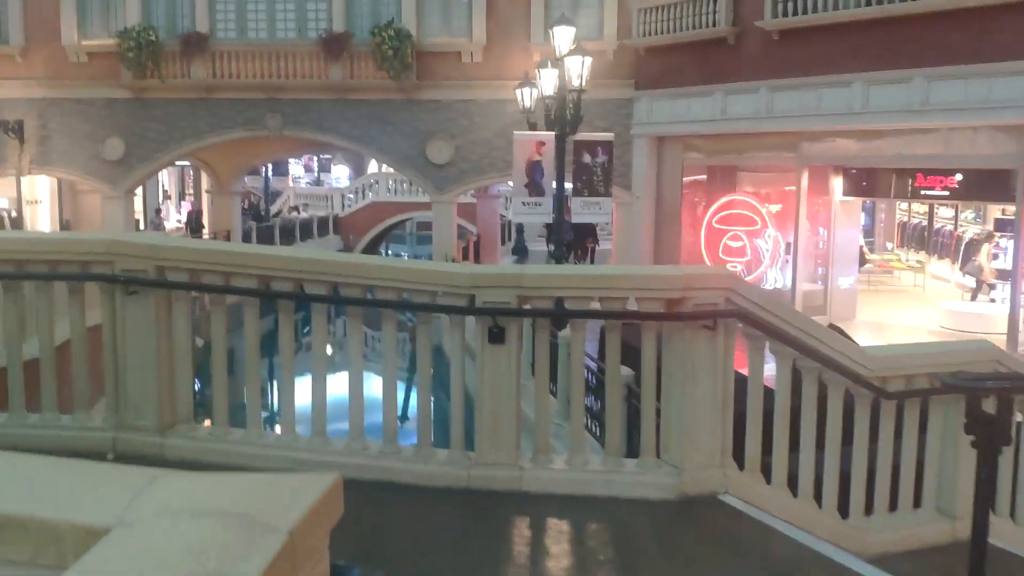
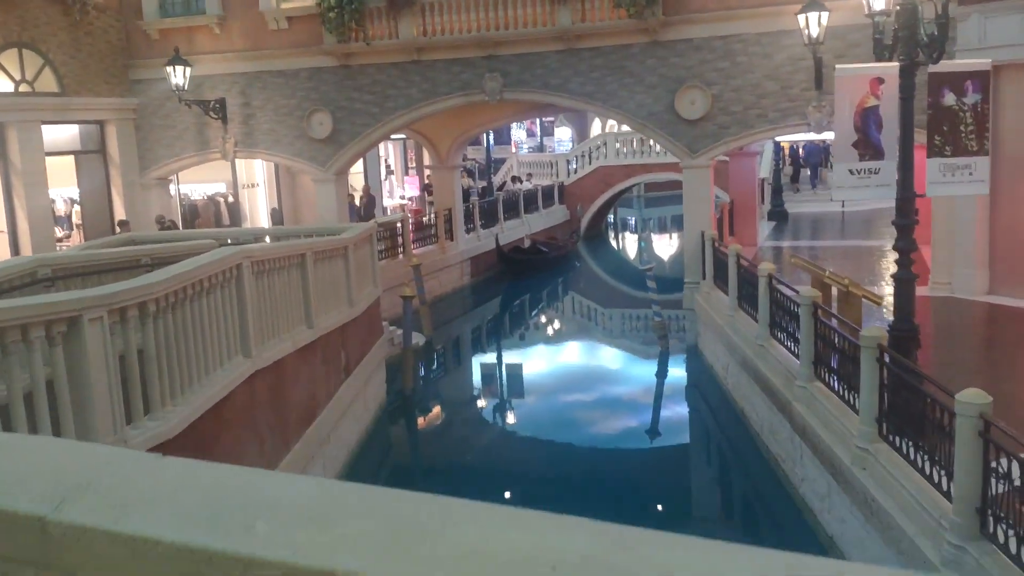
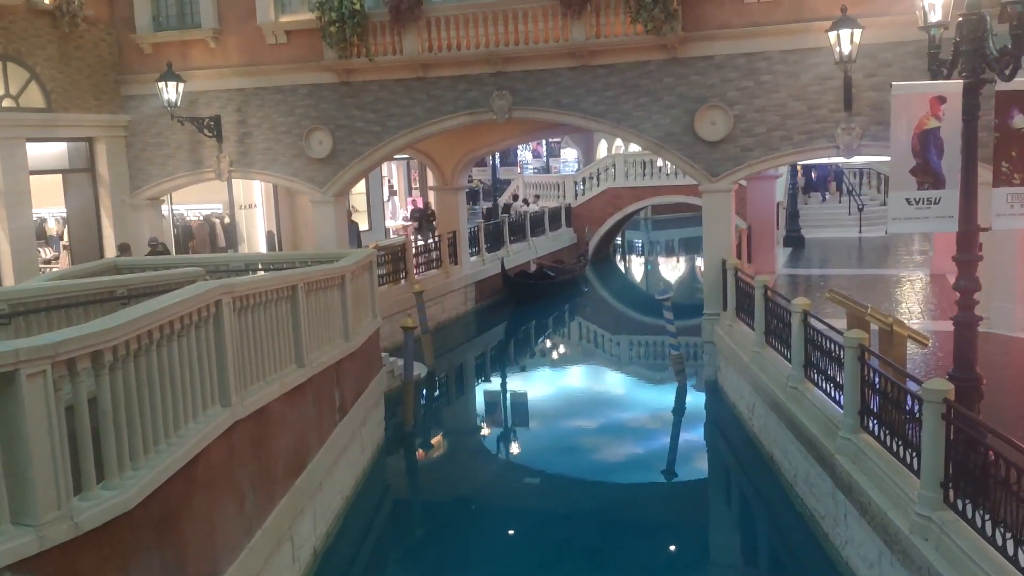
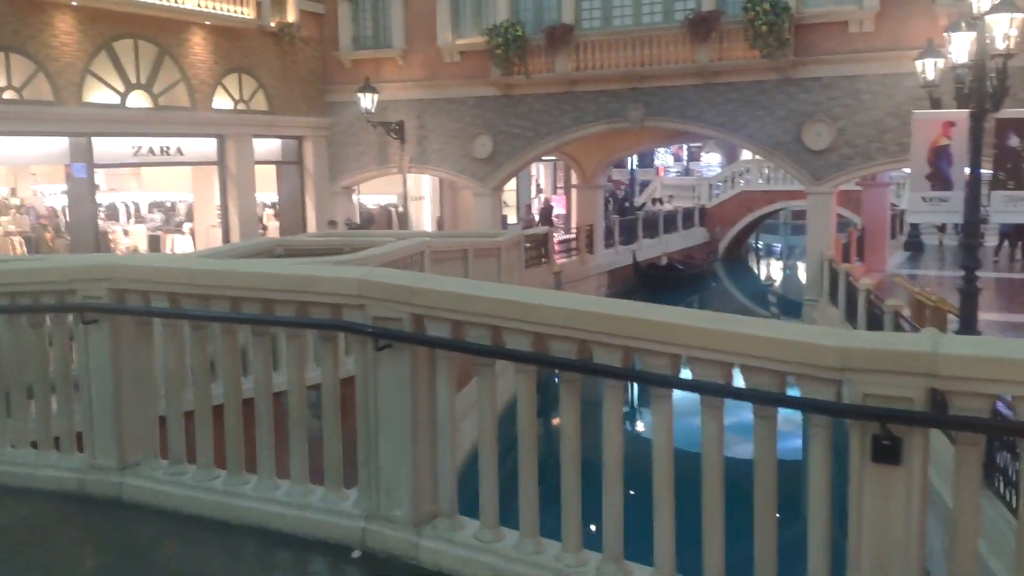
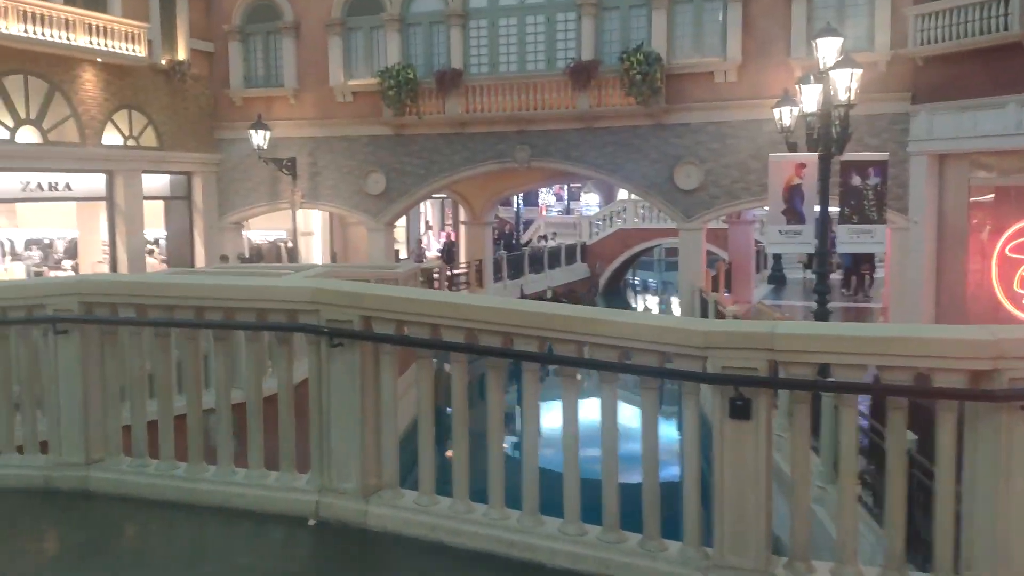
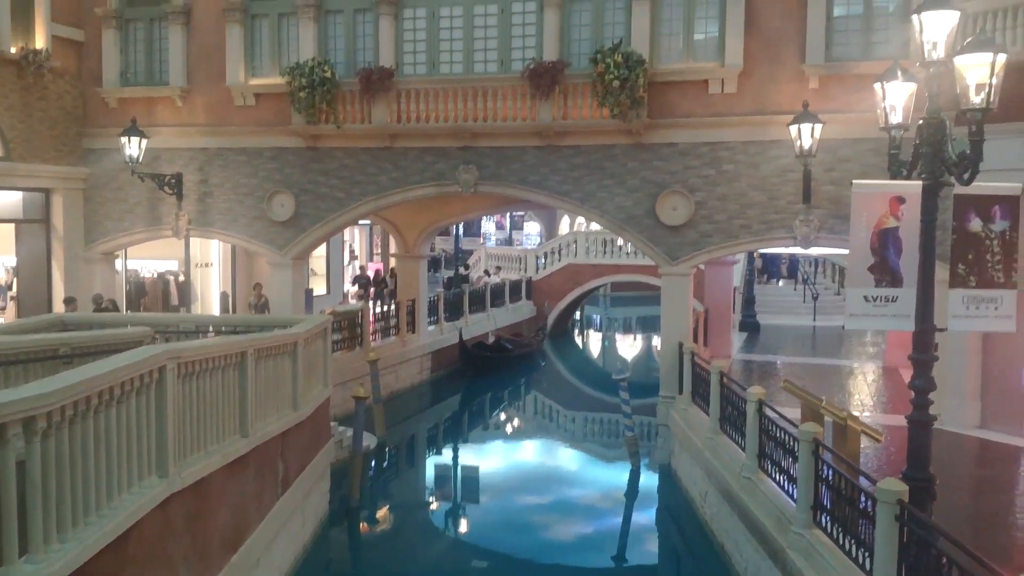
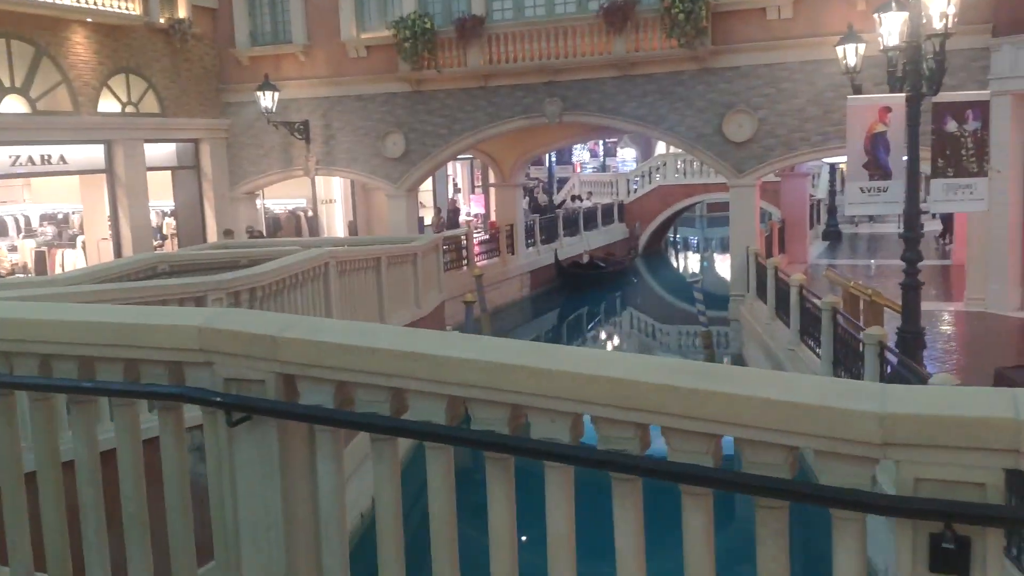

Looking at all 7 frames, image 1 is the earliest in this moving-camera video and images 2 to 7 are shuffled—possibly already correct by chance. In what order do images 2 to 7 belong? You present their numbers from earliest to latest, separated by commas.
5, 4, 7, 2, 3, 6
